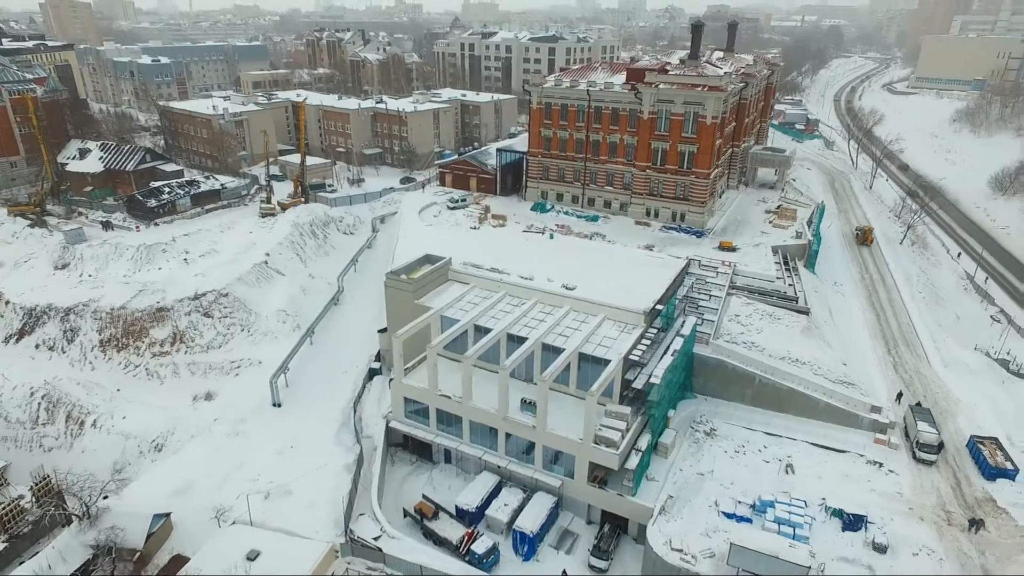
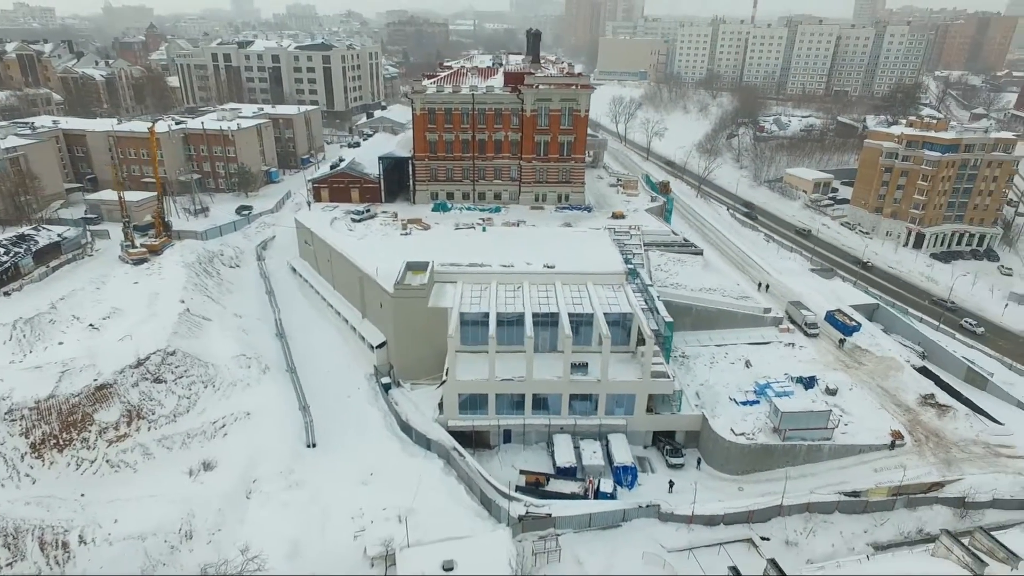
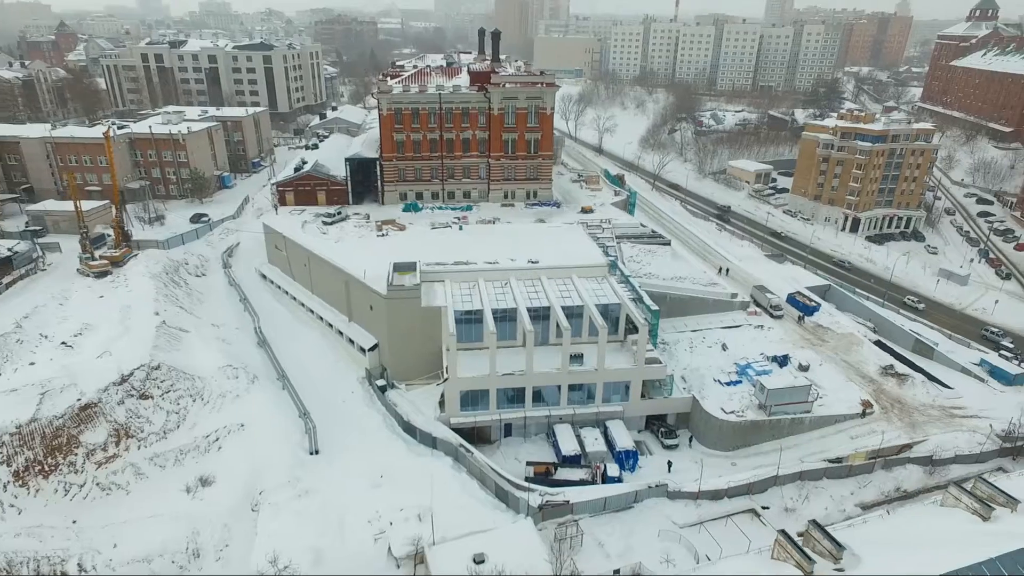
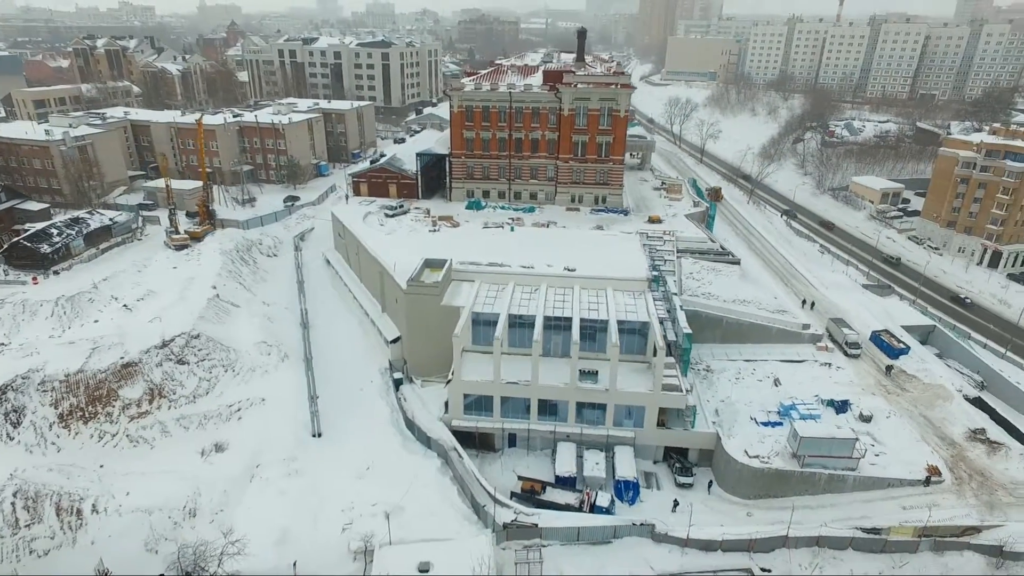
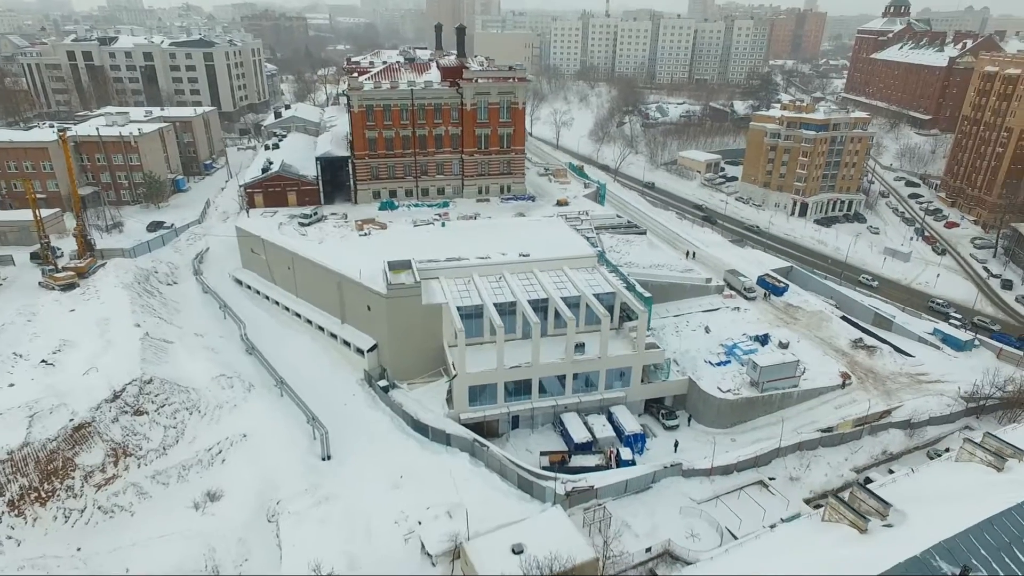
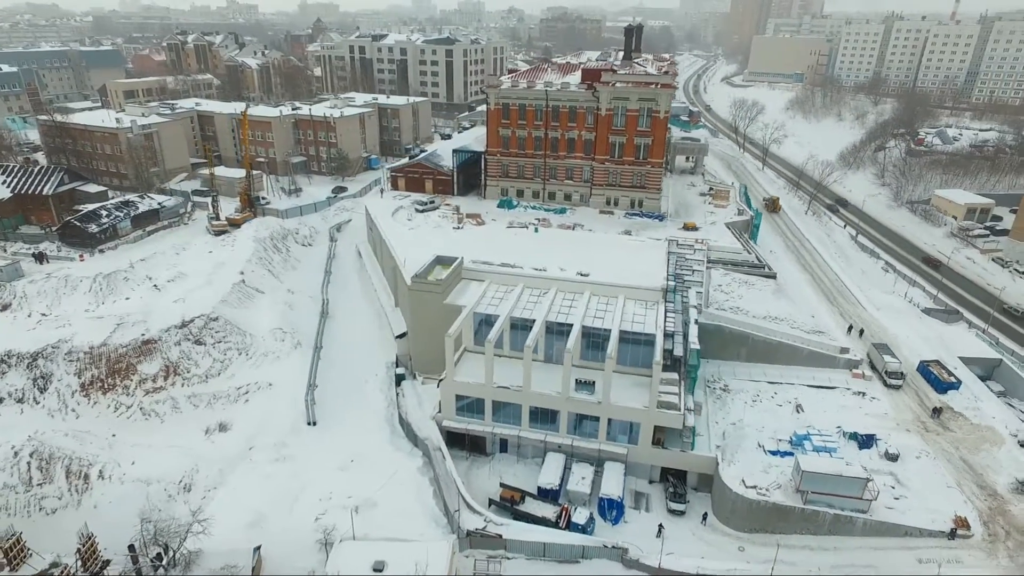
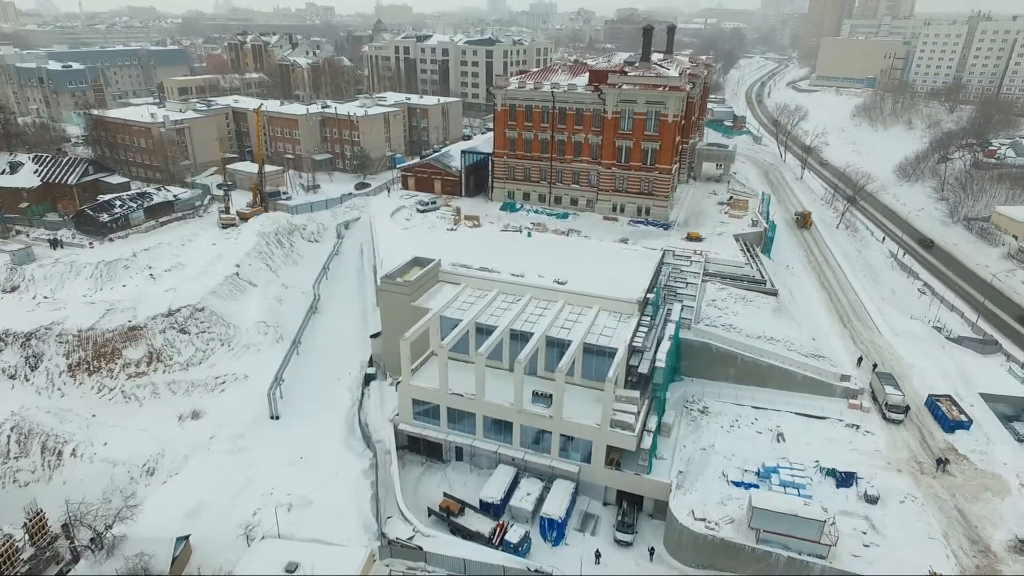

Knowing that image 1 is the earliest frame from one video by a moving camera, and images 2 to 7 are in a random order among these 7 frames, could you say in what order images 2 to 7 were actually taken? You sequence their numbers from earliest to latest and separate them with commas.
7, 6, 4, 2, 3, 5
